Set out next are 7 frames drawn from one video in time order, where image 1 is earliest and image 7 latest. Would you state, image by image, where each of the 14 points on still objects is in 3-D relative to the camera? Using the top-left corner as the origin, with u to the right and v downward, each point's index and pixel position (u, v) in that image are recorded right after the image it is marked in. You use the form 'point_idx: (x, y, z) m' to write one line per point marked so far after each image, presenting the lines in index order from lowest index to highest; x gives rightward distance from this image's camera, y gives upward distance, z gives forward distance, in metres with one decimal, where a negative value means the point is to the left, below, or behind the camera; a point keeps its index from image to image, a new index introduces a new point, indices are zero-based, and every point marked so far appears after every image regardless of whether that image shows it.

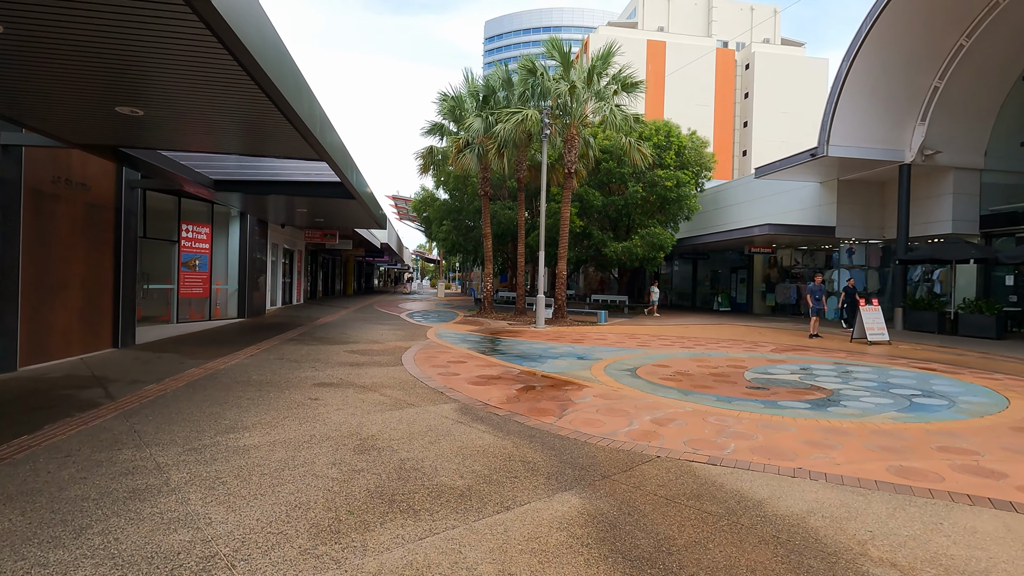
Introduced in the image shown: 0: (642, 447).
0: (+1.4, -1.7, +5.6) m
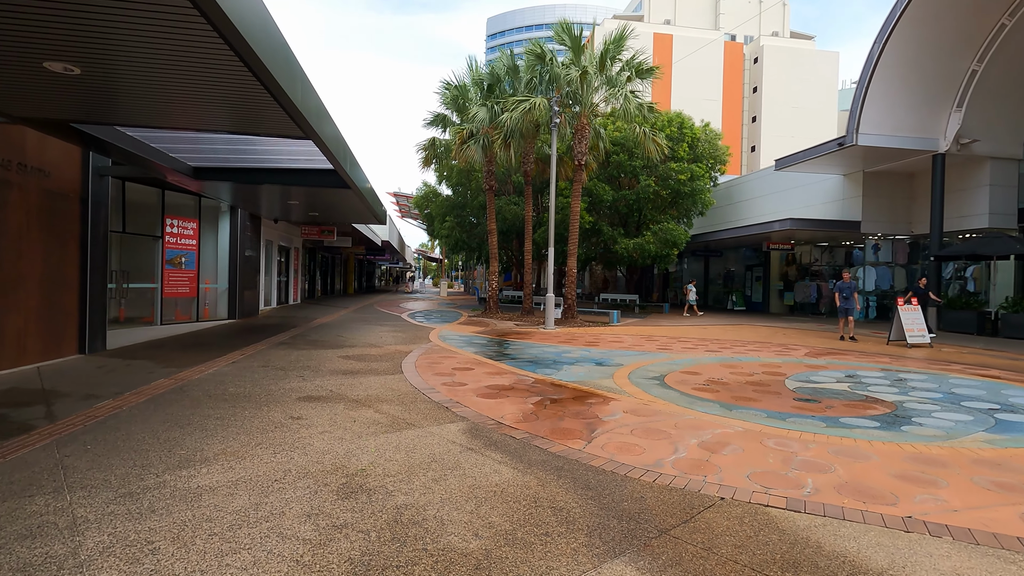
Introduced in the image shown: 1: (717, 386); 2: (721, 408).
0: (+1.6, -1.6, +4.5) m
1: (+3.3, -1.6, +8.6) m
2: (+2.8, -1.6, +7.1) m
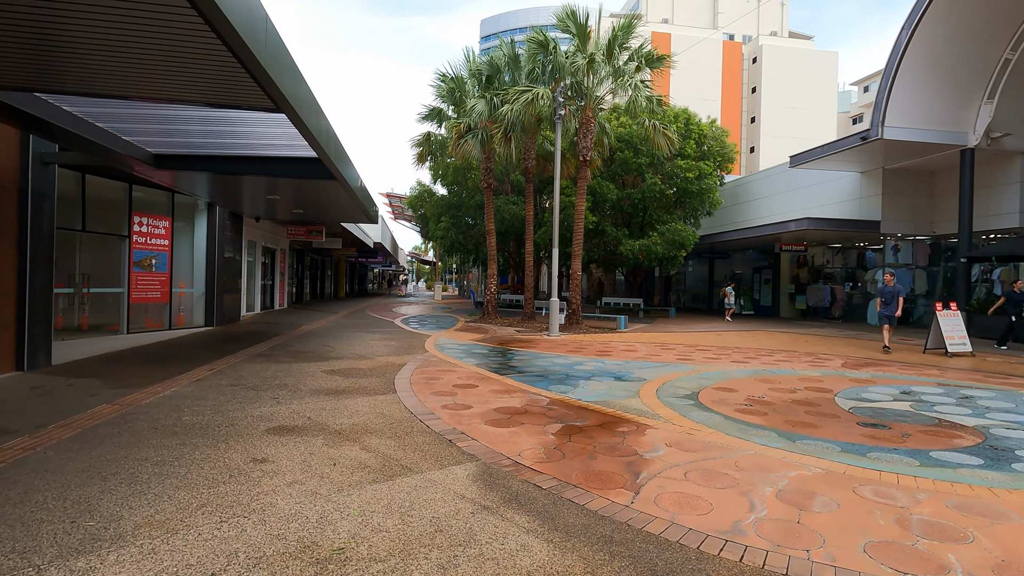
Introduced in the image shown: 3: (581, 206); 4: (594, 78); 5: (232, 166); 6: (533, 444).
0: (+1.8, -1.7, +3.3) m
1: (+3.5, -1.7, +7.4) m
2: (+3.0, -1.6, +5.9) m
3: (+2.4, +2.9, +18.8) m
4: (+2.8, +7.0, +17.9) m
5: (-5.8, +2.5, +11.1) m
6: (+0.2, -1.6, +5.6) m
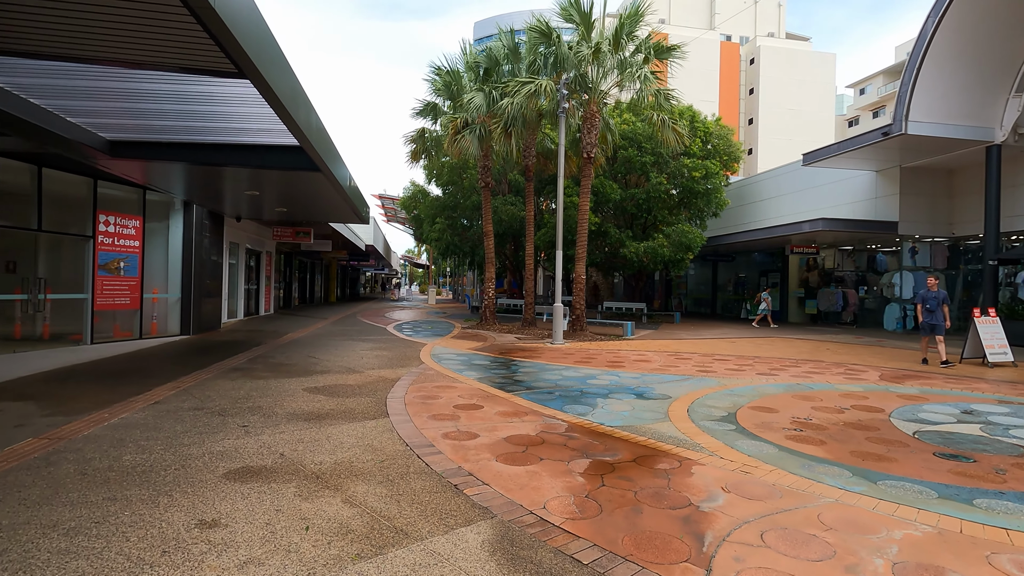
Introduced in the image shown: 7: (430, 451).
0: (+2.0, -1.7, +2.2) m
1: (+3.6, -1.7, +6.4) m
2: (+3.1, -1.7, +4.8) m
3: (+2.4, +2.8, +17.8) m
4: (+2.8, +6.9, +16.9) m
5: (-5.7, +2.4, +10.0) m
6: (+0.4, -1.7, +4.5) m
7: (-0.8, -1.6, +5.3) m
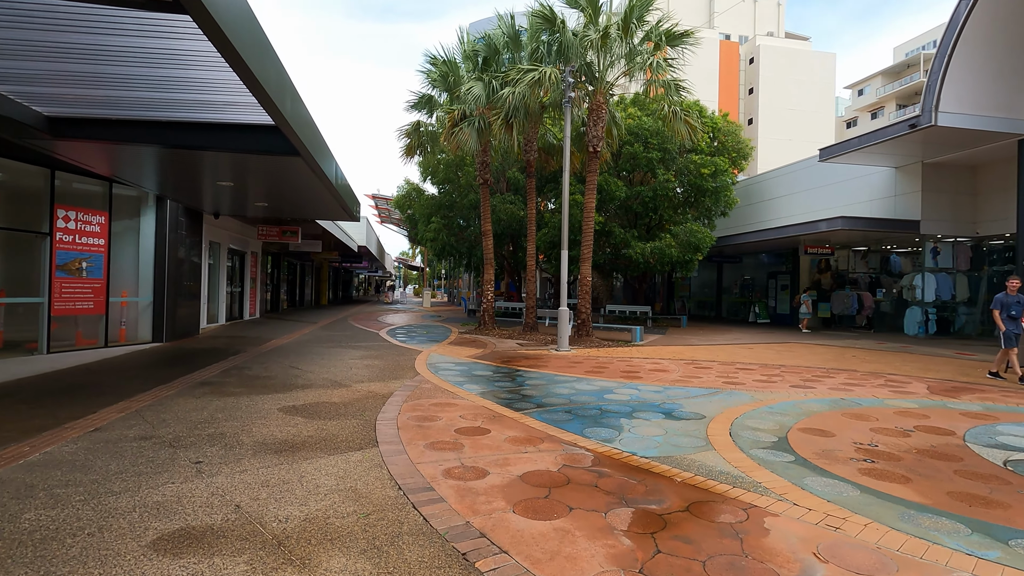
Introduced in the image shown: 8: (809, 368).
0: (+2.2, -1.7, +1.1) m
1: (+3.8, -1.8, +5.3) m
2: (+3.3, -1.7, +3.8) m
3: (+2.5, +2.7, +16.7) m
4: (+2.8, +6.8, +15.9) m
5: (-5.6, +2.4, +8.9) m
6: (+0.5, -1.7, +3.4) m
7: (-0.6, -1.6, +4.2) m
8: (+6.2, -1.7, +11.2) m
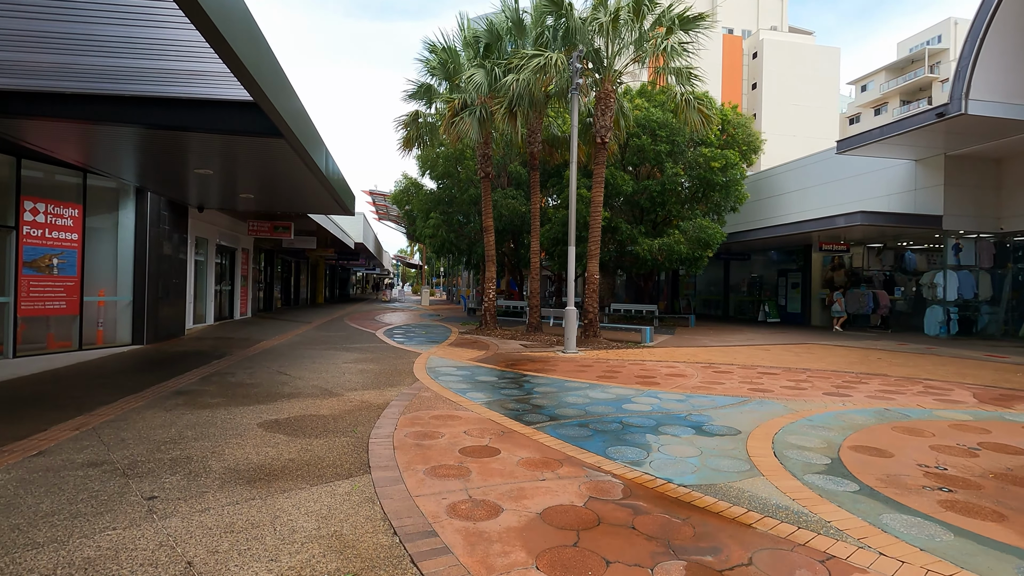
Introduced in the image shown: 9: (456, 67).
0: (+2.3, -1.8, +0.3) m
1: (+3.9, -1.8, +4.5) m
2: (+3.4, -1.7, +3.0) m
3: (+2.6, +2.7, +15.9) m
4: (+2.9, +6.9, +15.1) m
5: (-5.5, +2.4, +8.0) m
6: (+0.7, -1.7, +2.6) m
7: (-0.5, -1.6, +3.4) m
8: (+6.3, -1.6, +10.4) m
9: (-1.8, +7.1, +17.1) m
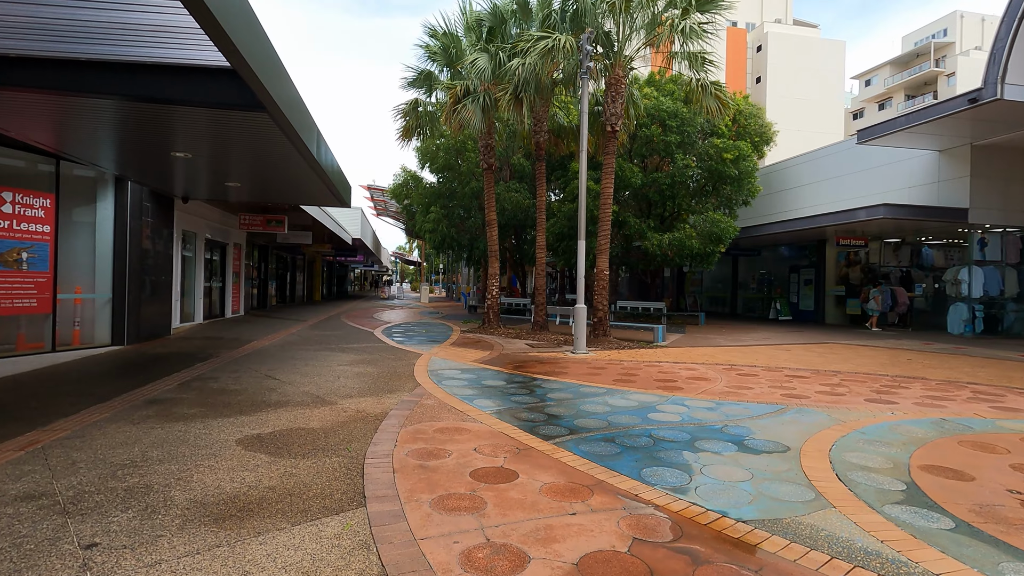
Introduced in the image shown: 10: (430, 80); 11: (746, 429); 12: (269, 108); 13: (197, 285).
0: (+2.5, -1.7, -0.5) m
1: (+4.1, -1.7, +3.7) m
2: (+3.6, -1.7, +2.2) m
3: (+2.7, +2.8, +15.1) m
4: (+3.0, +6.9, +14.2) m
5: (-5.3, +2.4, +7.2) m
6: (+0.9, -1.7, +1.8) m
7: (-0.3, -1.6, +2.6) m
8: (+6.5, -1.6, +9.6) m
9: (-1.6, +7.2, +16.3) m
10: (-2.6, +6.7, +17.2) m
11: (+2.7, -1.6, +6.2) m
12: (-3.2, +2.3, +7.2) m
13: (-9.1, +0.1, +15.5) m
